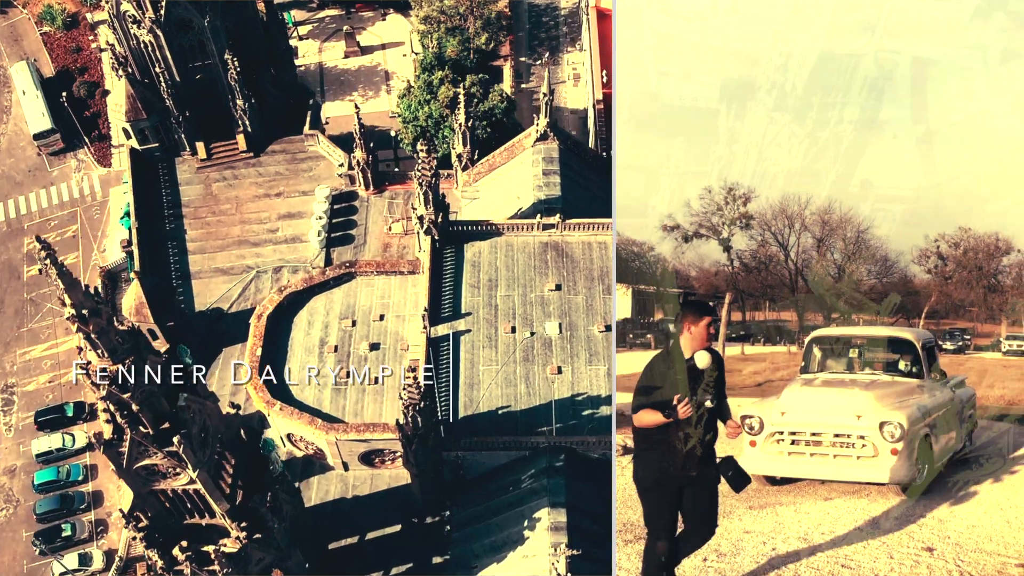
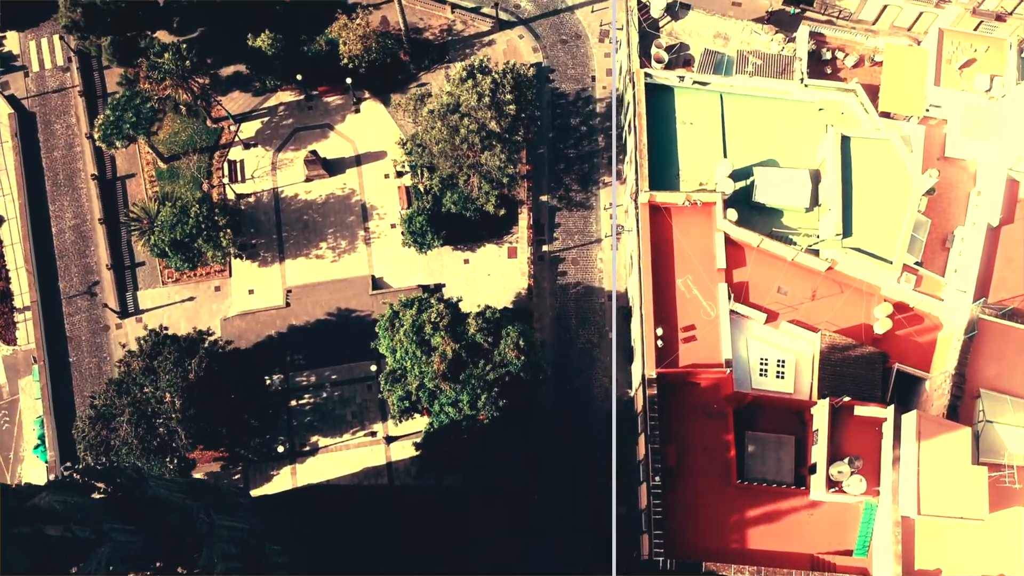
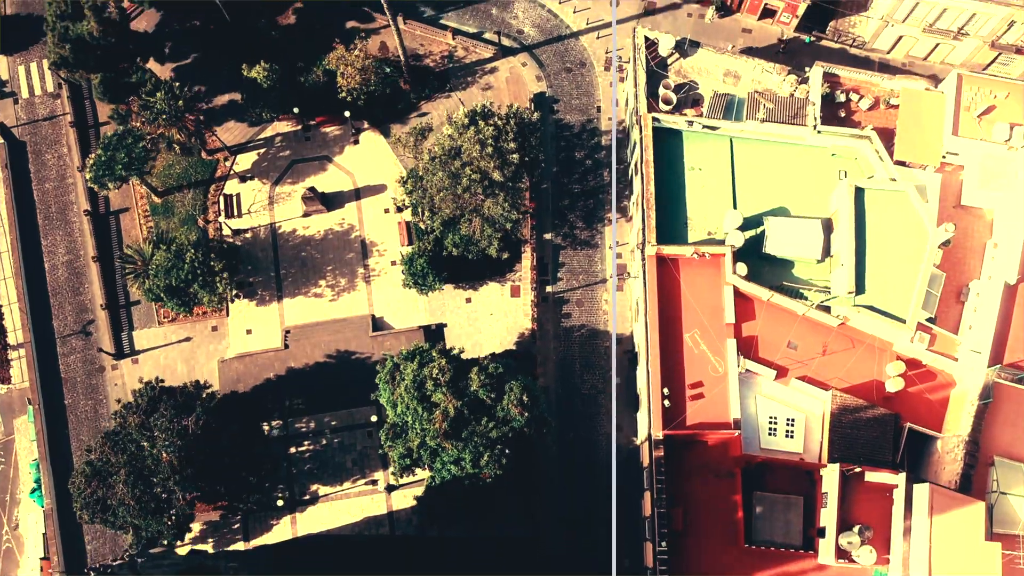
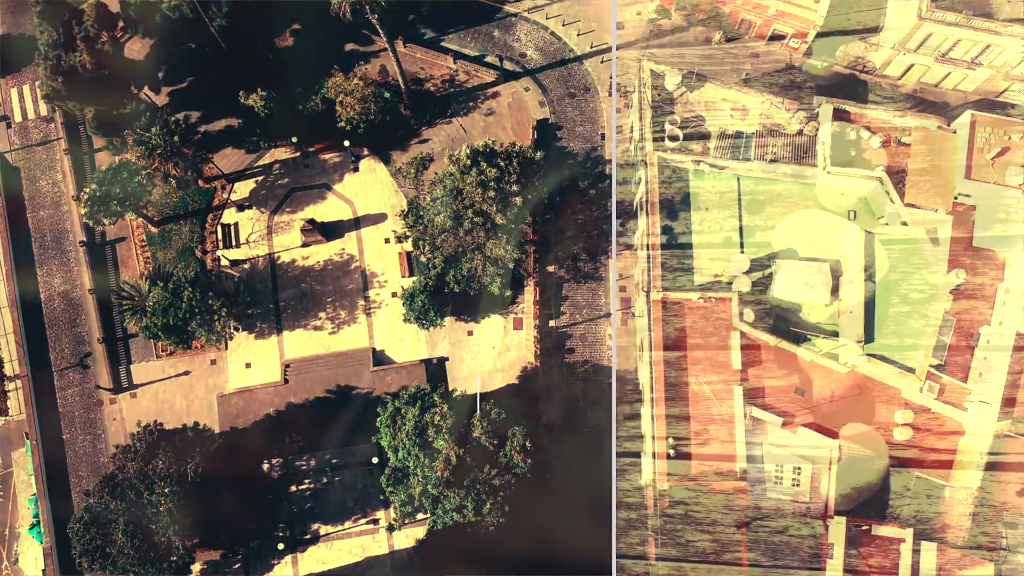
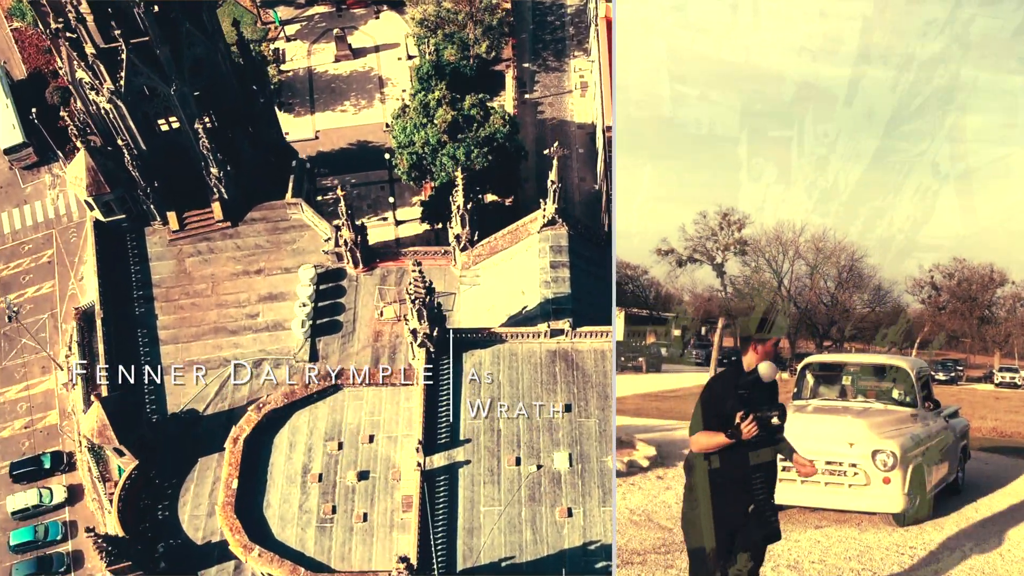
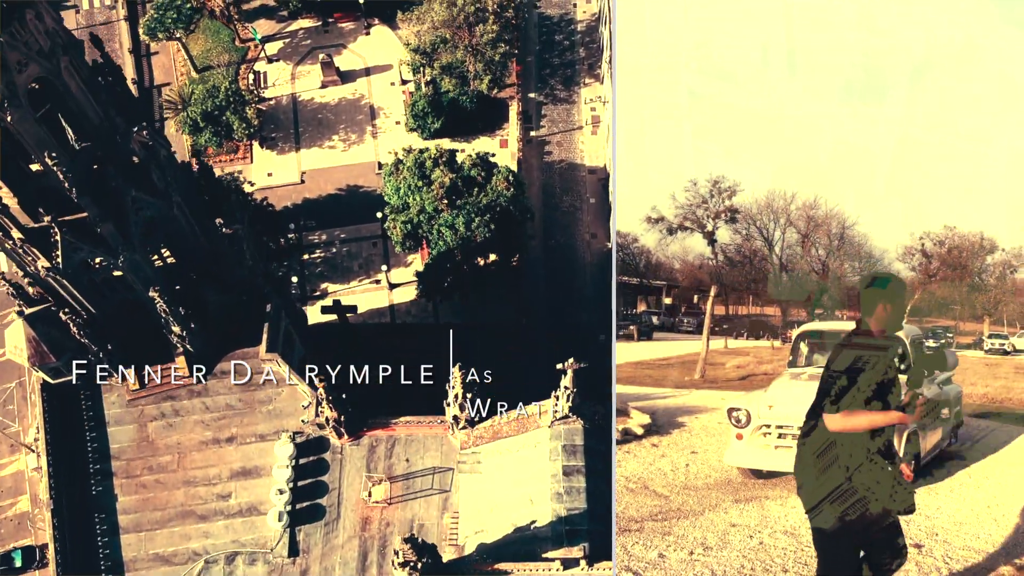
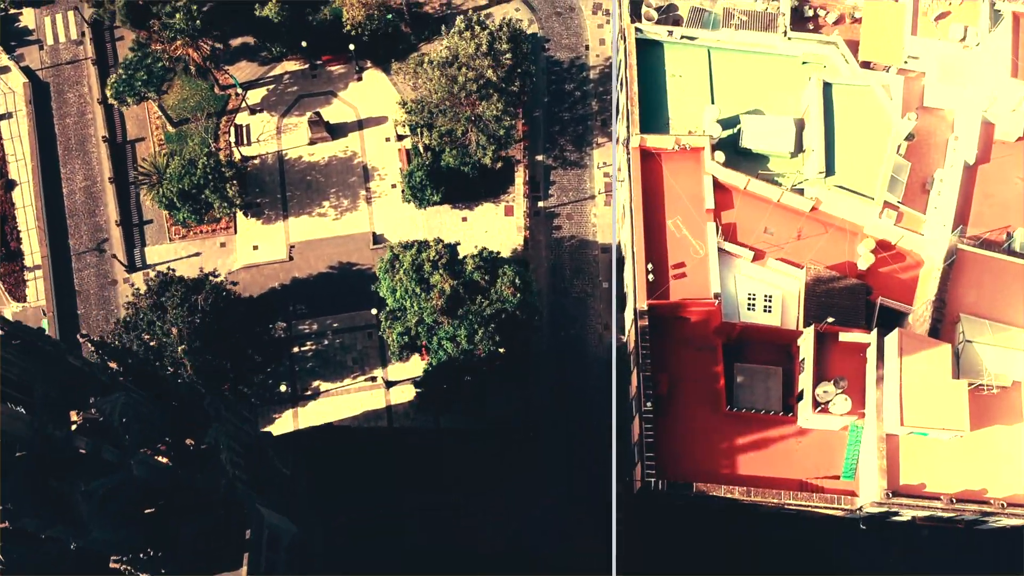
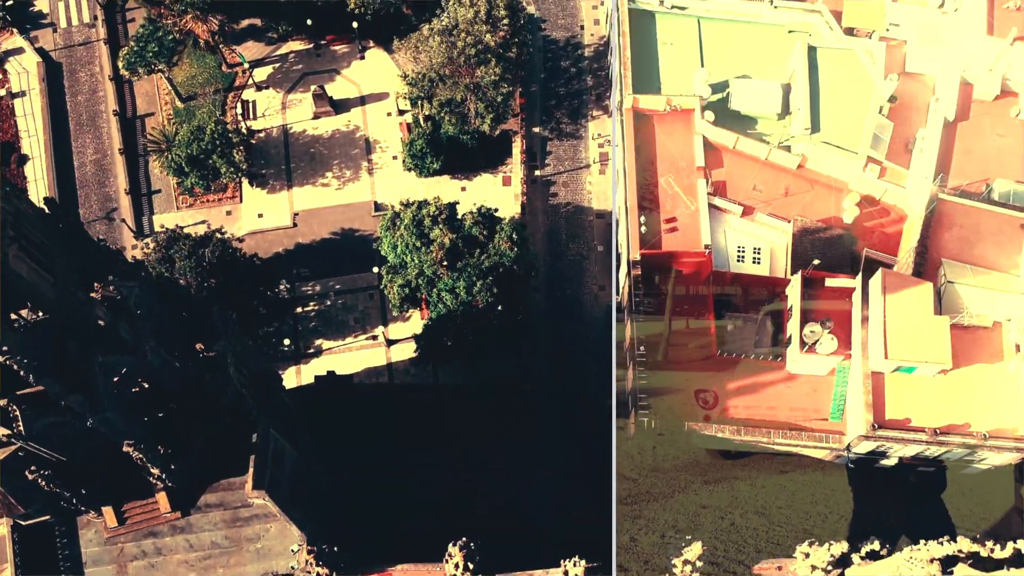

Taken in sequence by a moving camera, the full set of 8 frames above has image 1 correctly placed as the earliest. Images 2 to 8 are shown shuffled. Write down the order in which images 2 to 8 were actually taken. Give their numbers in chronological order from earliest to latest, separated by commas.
5, 6, 8, 7, 2, 3, 4
